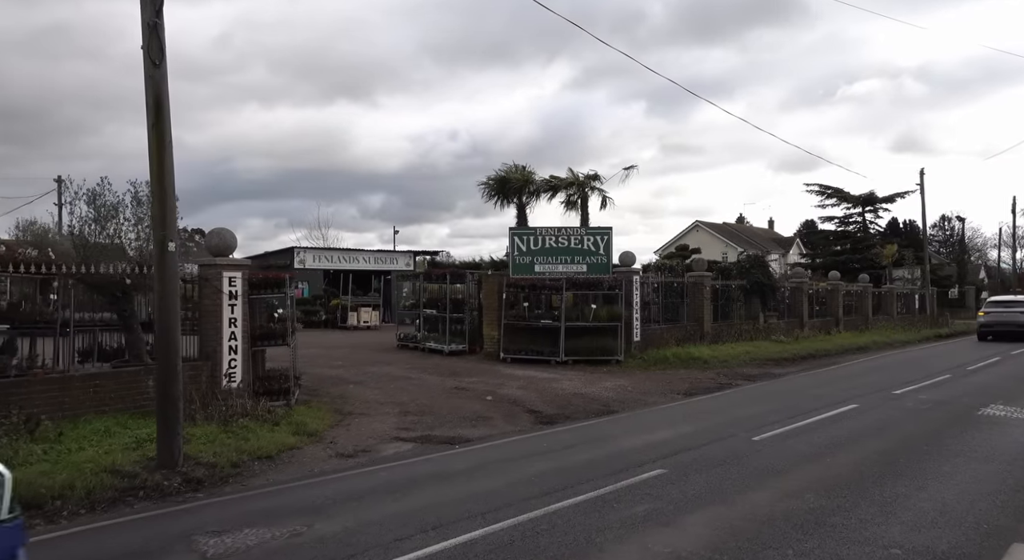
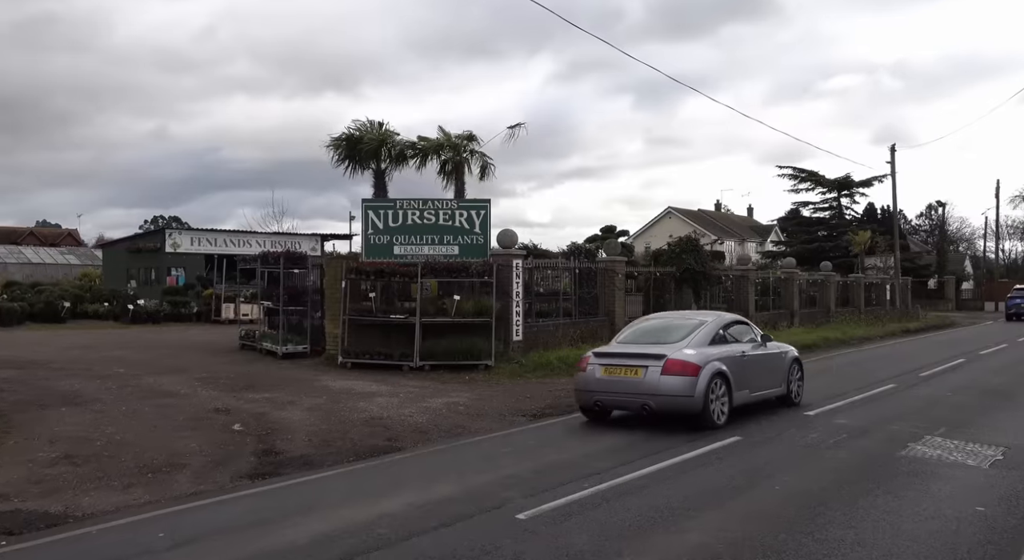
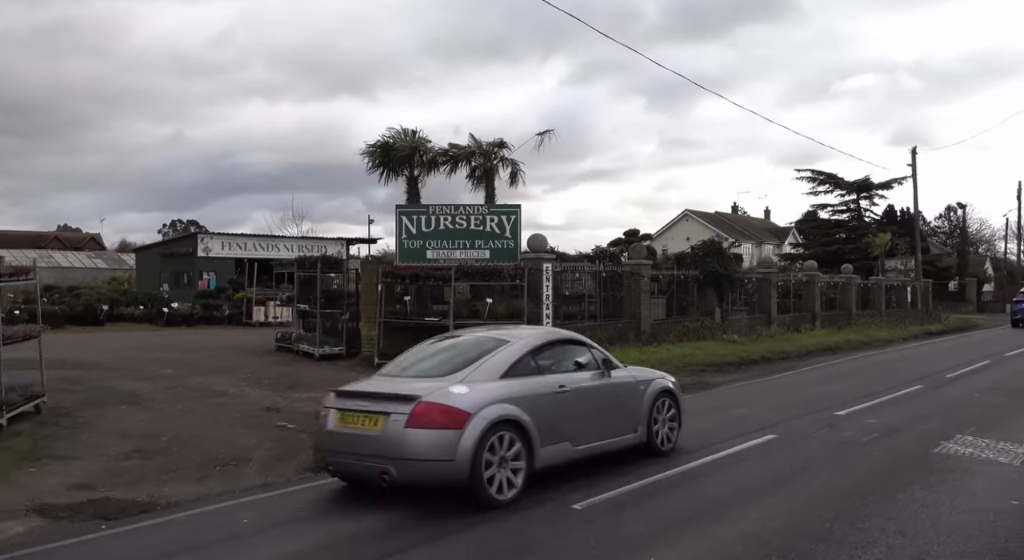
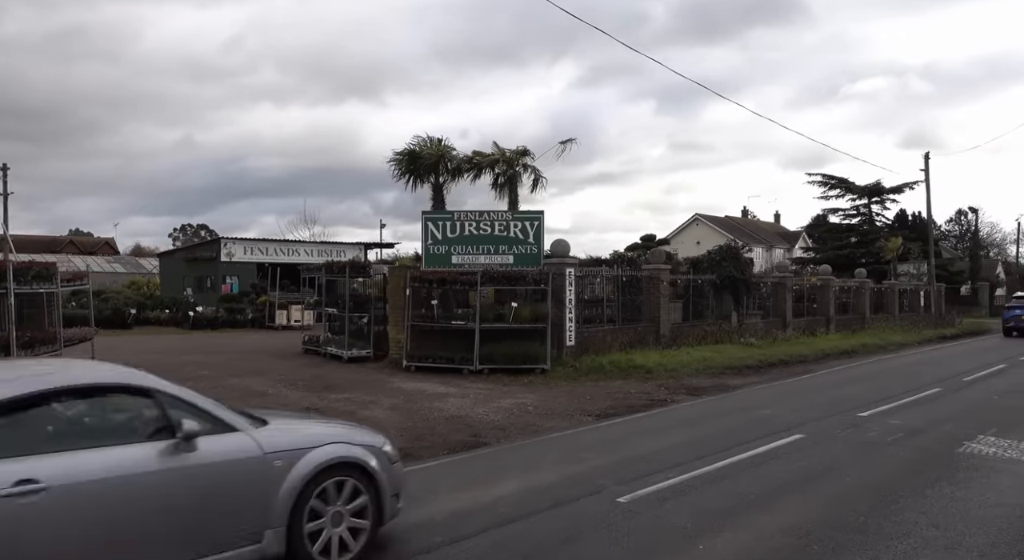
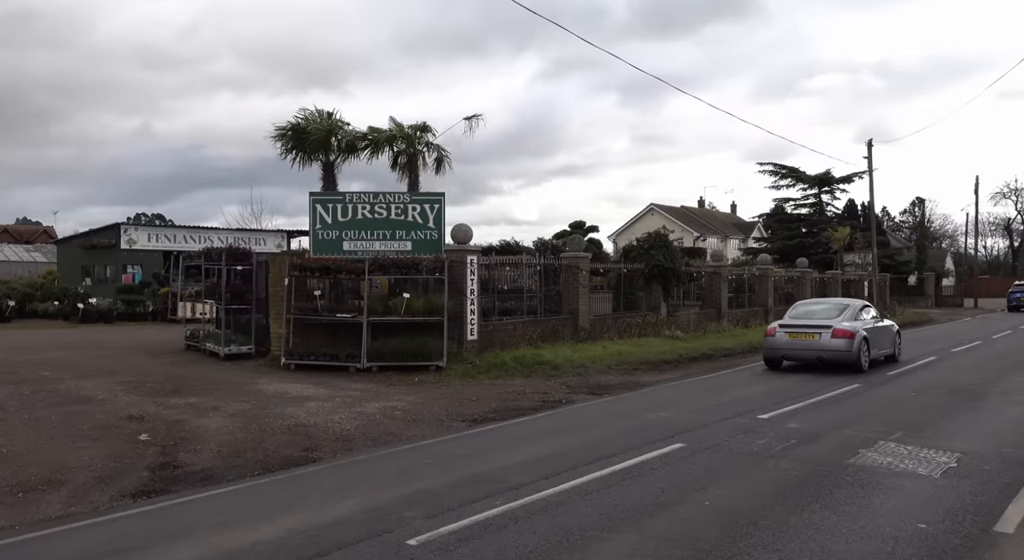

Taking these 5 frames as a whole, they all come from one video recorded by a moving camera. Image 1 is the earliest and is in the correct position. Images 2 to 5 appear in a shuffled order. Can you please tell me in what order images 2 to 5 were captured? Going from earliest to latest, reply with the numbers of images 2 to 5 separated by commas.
4, 3, 2, 5
